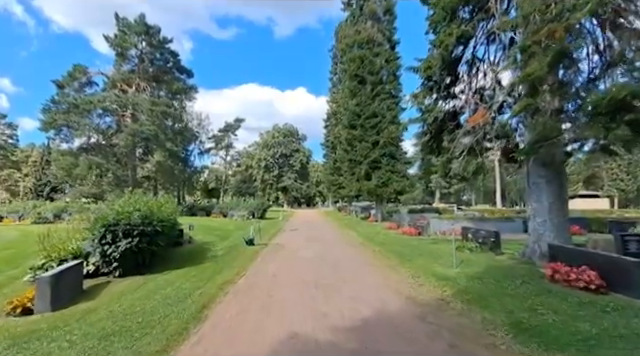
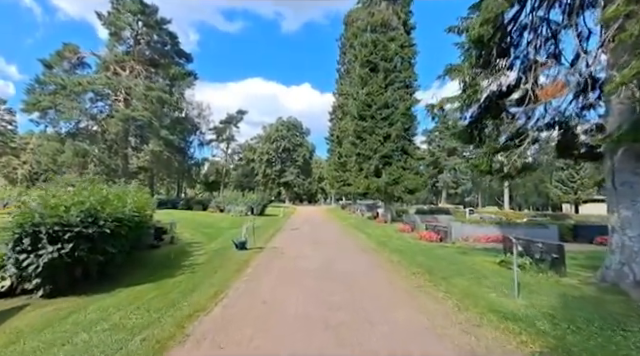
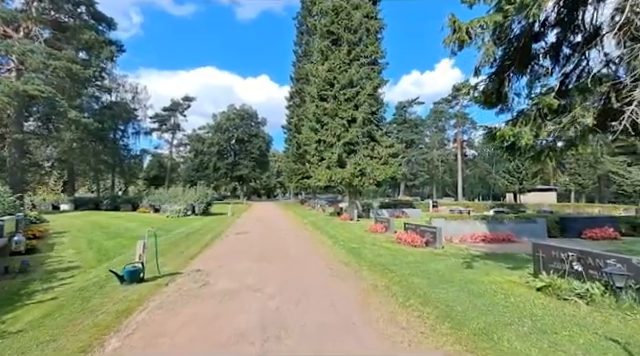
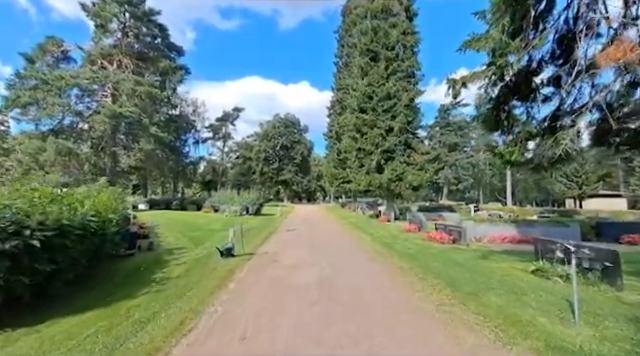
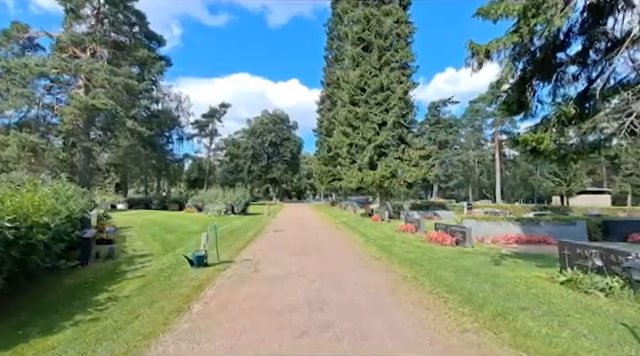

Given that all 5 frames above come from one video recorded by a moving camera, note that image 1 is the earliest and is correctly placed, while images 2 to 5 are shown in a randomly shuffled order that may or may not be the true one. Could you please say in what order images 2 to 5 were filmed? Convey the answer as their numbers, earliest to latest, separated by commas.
2, 4, 5, 3
